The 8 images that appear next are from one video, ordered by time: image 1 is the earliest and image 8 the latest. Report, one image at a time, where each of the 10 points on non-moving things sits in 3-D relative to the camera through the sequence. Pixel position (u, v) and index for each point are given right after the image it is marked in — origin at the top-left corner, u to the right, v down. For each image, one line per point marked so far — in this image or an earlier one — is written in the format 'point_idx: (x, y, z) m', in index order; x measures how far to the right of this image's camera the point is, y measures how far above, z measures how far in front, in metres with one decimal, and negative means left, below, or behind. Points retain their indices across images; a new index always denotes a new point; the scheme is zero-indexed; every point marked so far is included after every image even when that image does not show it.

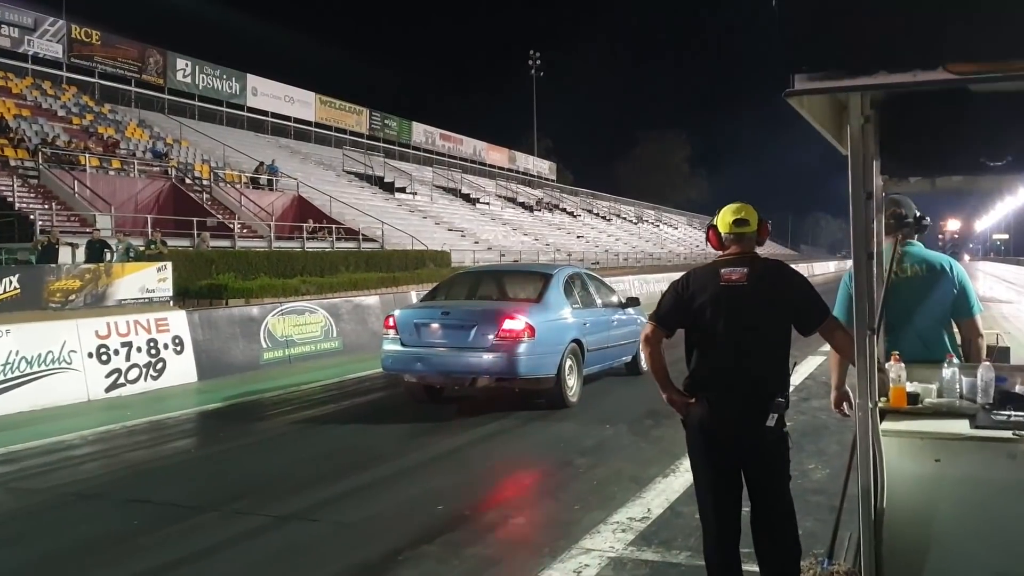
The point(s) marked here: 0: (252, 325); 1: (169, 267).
0: (-3.9, -0.6, +11.3) m
1: (-7.9, +0.5, +17.5) m
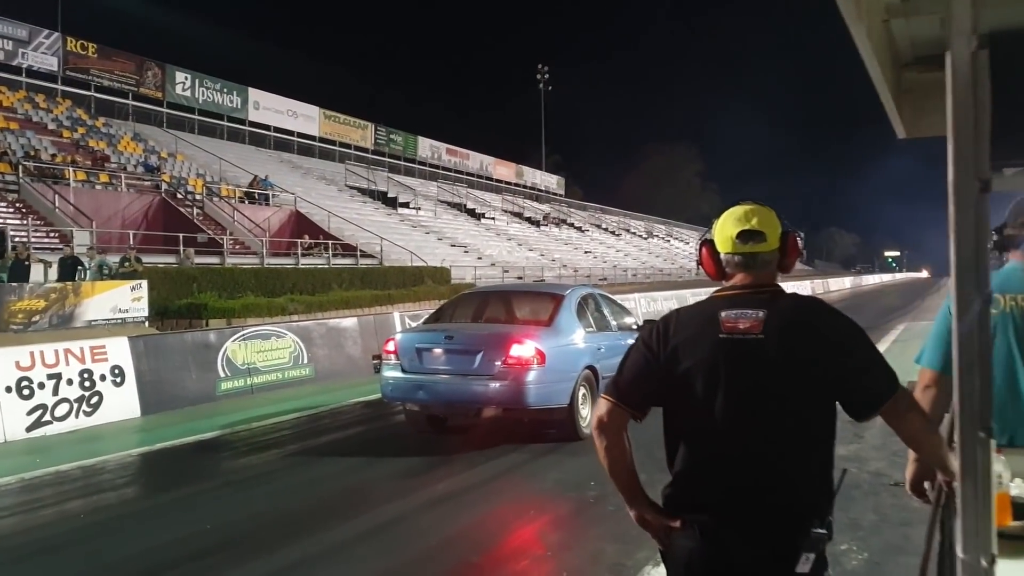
0: (-4.1, -0.9, +10.2) m
1: (-8.0, +0.1, +16.5) m
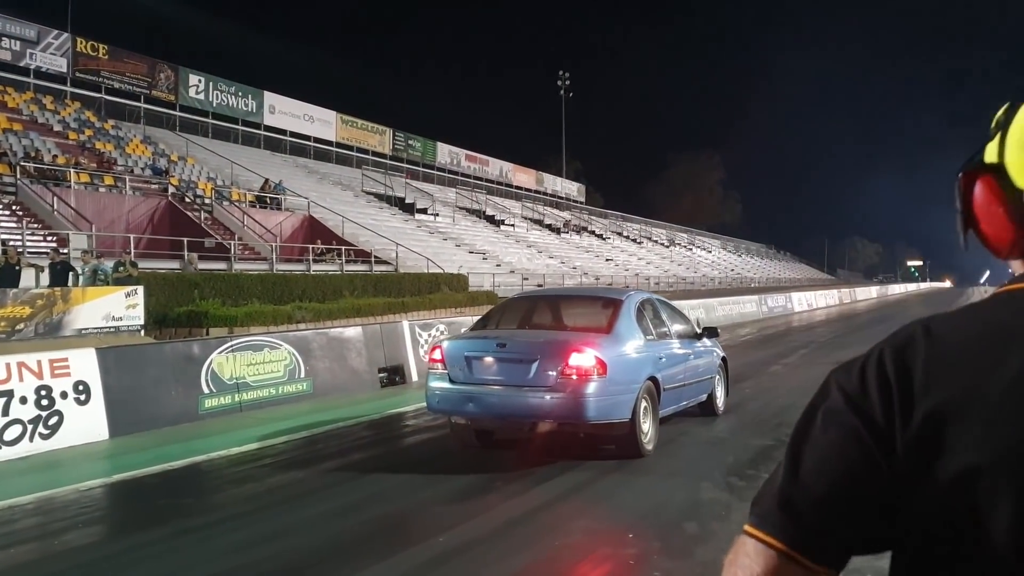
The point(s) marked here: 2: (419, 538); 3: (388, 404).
0: (-3.9, -0.9, +9.1) m
1: (-7.6, -0.1, +15.5) m
2: (-0.7, -1.7, +5.2) m
3: (-1.7, -1.6, +10.6) m
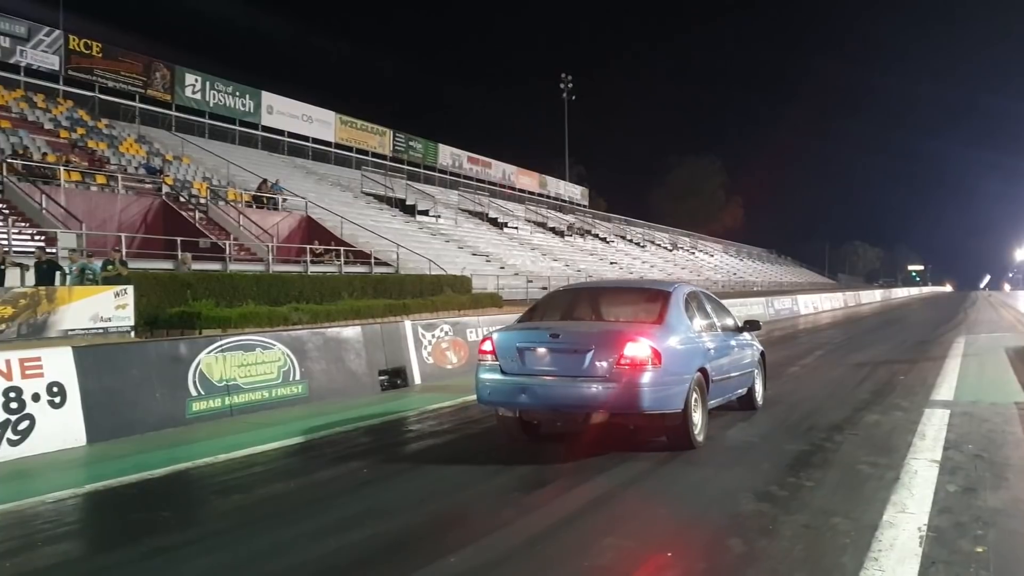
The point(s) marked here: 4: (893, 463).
0: (-3.8, -0.9, +8.5) m
1: (-7.5, -0.1, +14.9) m
2: (-0.5, -1.6, +4.6) m
3: (-1.6, -1.6, +10.0) m
4: (+3.6, -1.7, +7.1) m
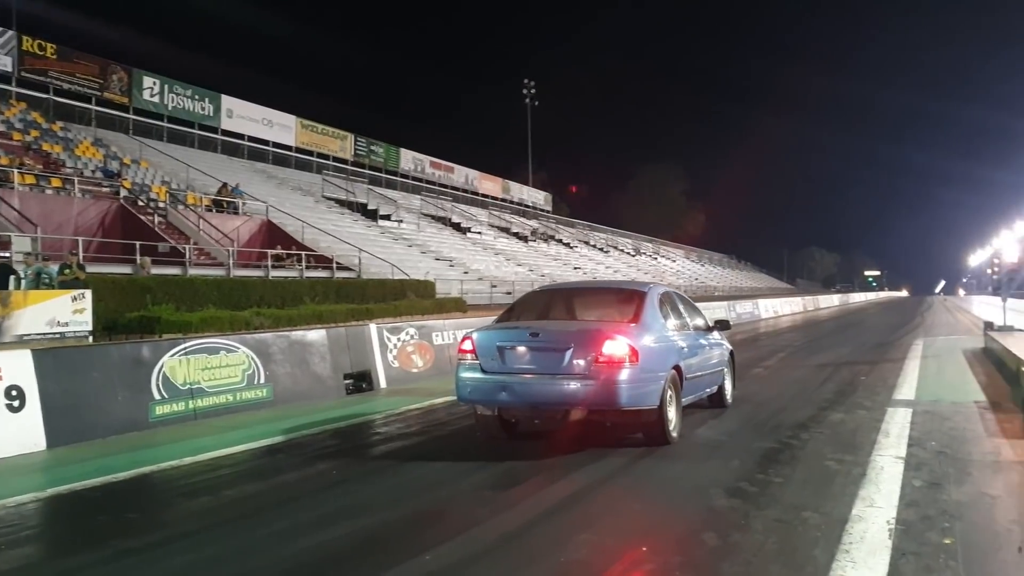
0: (-4.1, -0.9, +8.3) m
1: (-8.1, -0.1, +14.5) m
2: (-0.7, -1.6, +4.6) m
3: (-2.0, -1.6, +9.9) m
4: (+3.3, -1.7, +7.3) m
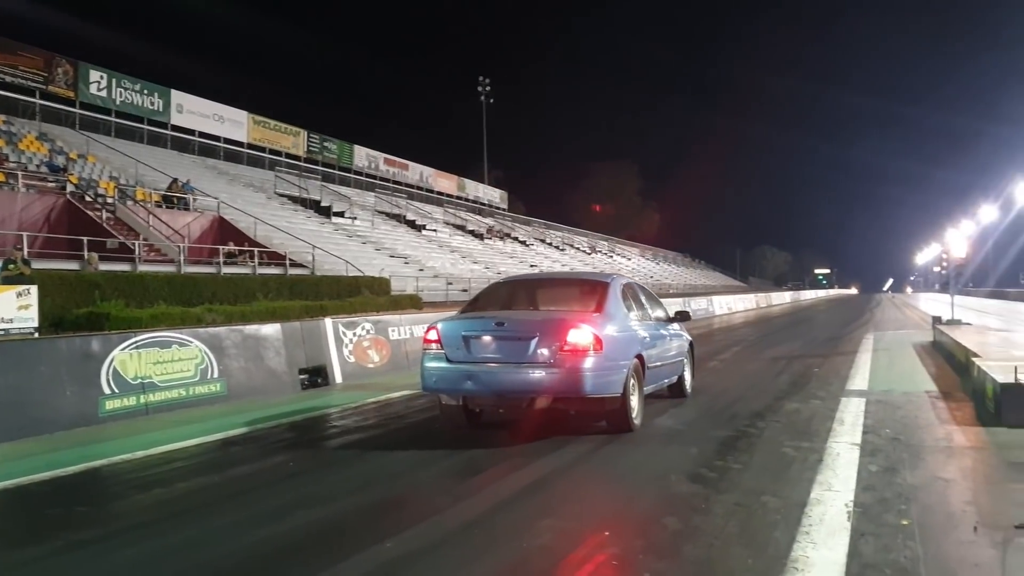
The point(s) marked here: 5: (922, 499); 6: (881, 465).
0: (-4.5, -0.8, +8.1) m
1: (-8.9, -0.1, +14.0) m
2: (-0.9, -1.5, +4.5) m
3: (-2.5, -1.5, +9.8) m
4: (+3.0, -1.5, +7.4) m
5: (+3.0, -1.5, +5.6) m
6: (+3.2, -1.5, +6.6) m
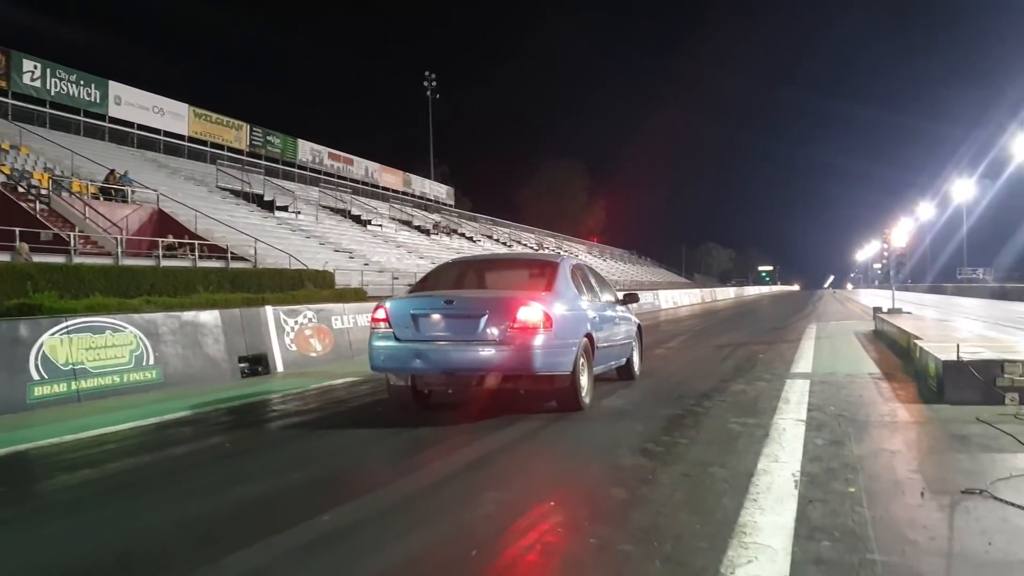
0: (-5.0, -0.6, +7.6) m
1: (-9.8, +0.1, +13.3) m
2: (-1.2, -1.3, +4.3) m
3: (-3.1, -1.3, +9.5) m
4: (+2.5, -1.3, +7.5) m
5: (+2.7, -1.3, +5.7) m
6: (+2.8, -1.3, +6.7) m
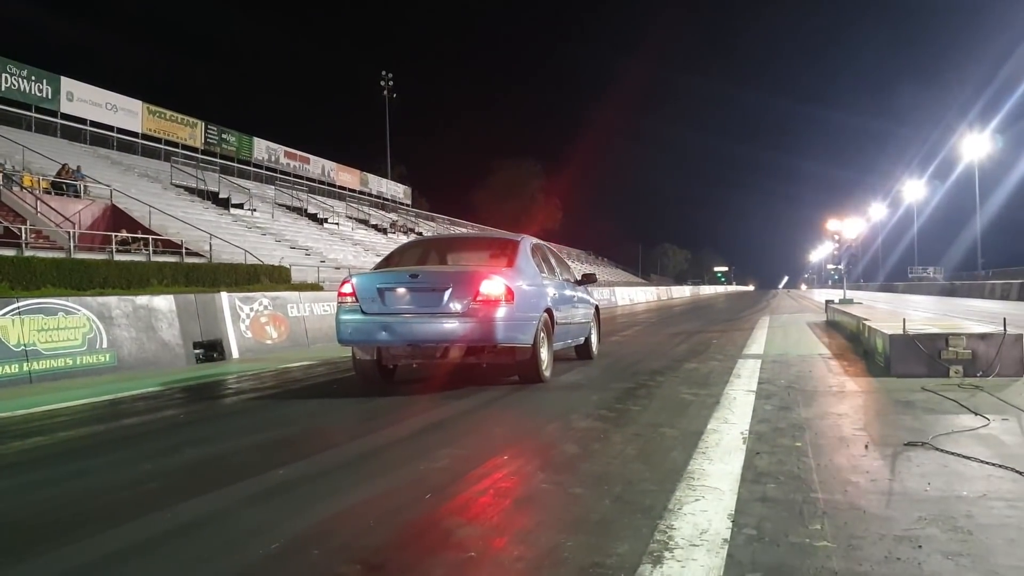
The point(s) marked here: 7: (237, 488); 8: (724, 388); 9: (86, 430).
0: (-5.4, -0.4, +7.4) m
1: (-10.4, +0.3, +12.9) m
2: (-1.4, -1.0, +4.3) m
3: (-3.6, -1.1, +9.4) m
4: (+2.1, -1.1, +7.6) m
5: (+2.3, -1.1, +5.9) m
6: (+2.4, -1.1, +6.9) m
7: (-1.4, -1.0, +3.8) m
8: (+2.3, -1.1, +8.0) m
9: (-3.0, -1.0, +5.5) m
